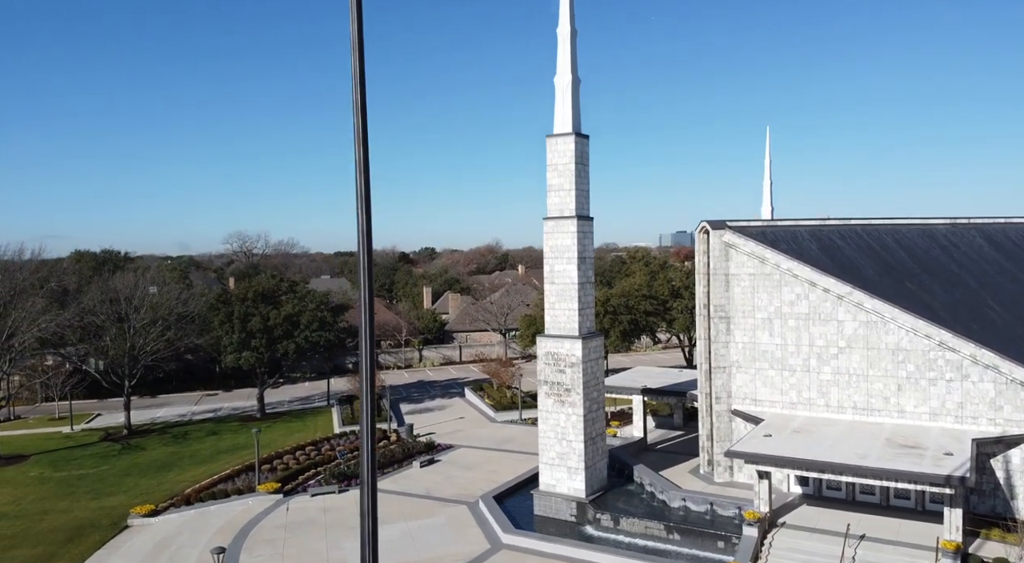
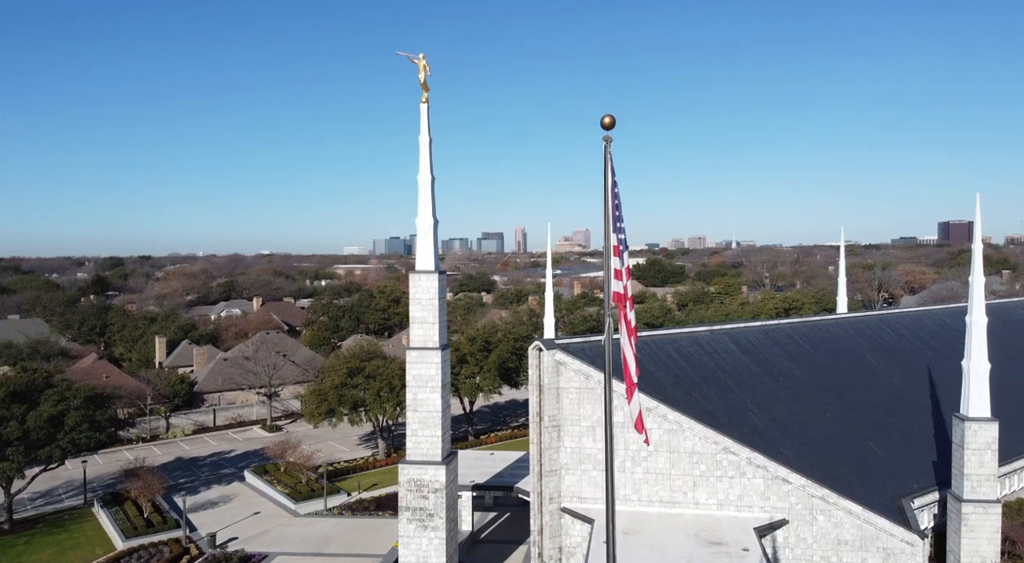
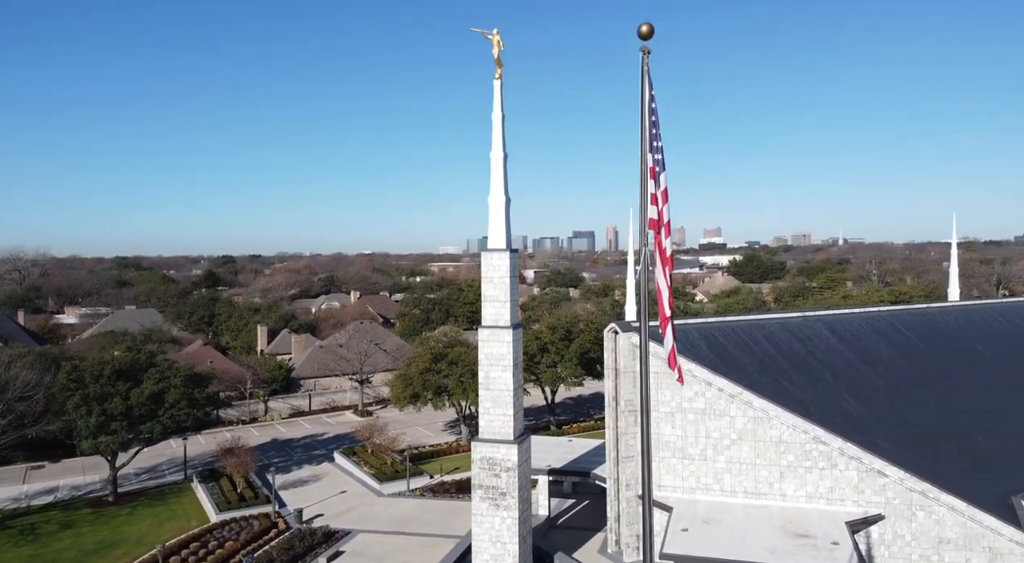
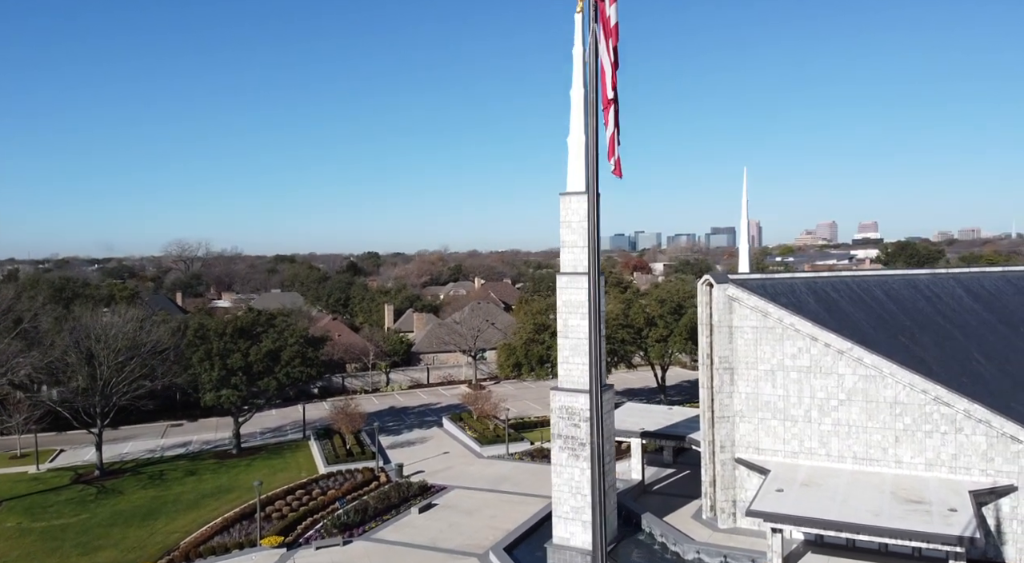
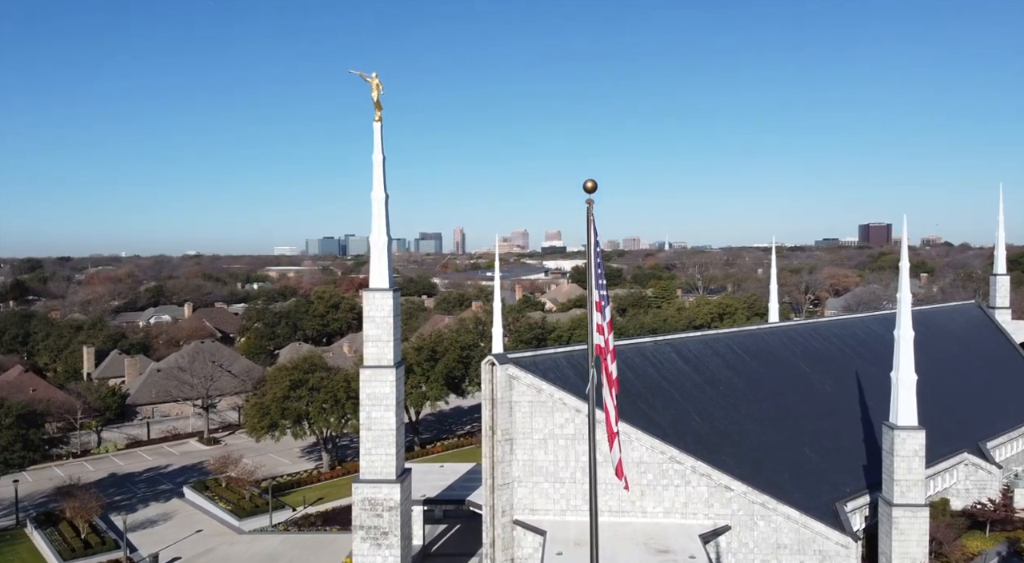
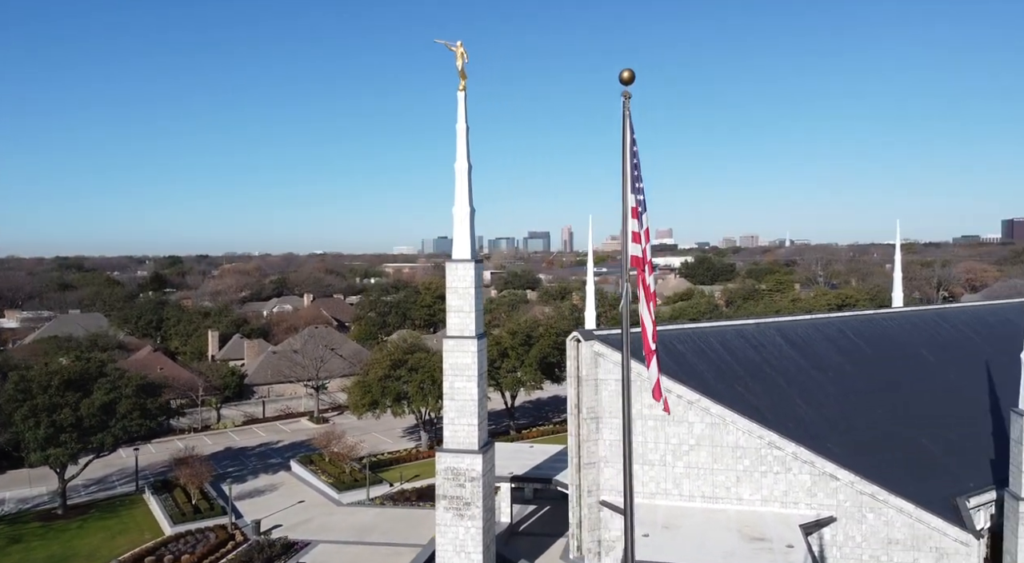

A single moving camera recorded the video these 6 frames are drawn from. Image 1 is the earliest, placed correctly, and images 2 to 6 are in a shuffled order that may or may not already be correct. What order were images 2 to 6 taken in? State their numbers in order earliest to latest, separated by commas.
4, 3, 6, 2, 5
